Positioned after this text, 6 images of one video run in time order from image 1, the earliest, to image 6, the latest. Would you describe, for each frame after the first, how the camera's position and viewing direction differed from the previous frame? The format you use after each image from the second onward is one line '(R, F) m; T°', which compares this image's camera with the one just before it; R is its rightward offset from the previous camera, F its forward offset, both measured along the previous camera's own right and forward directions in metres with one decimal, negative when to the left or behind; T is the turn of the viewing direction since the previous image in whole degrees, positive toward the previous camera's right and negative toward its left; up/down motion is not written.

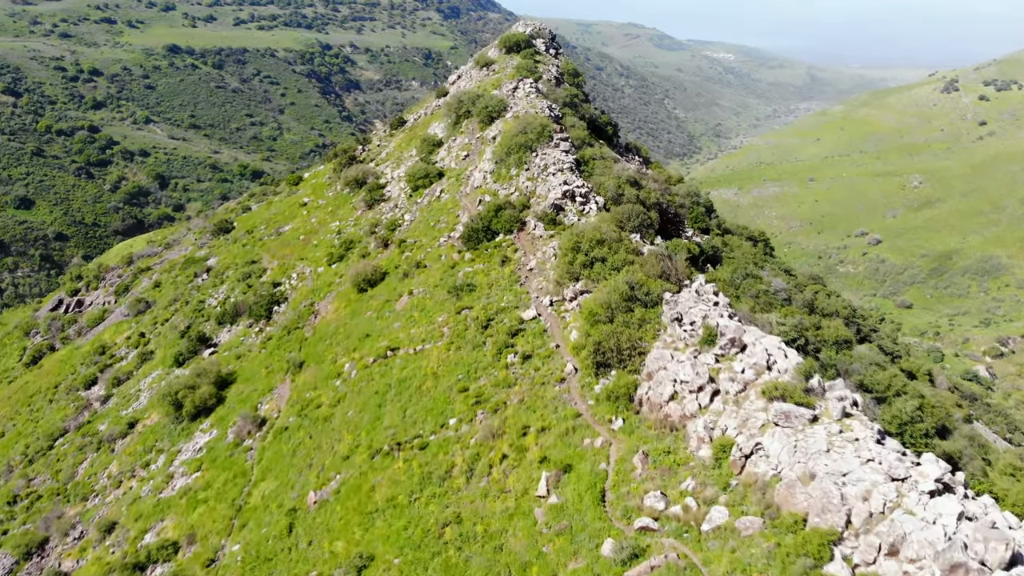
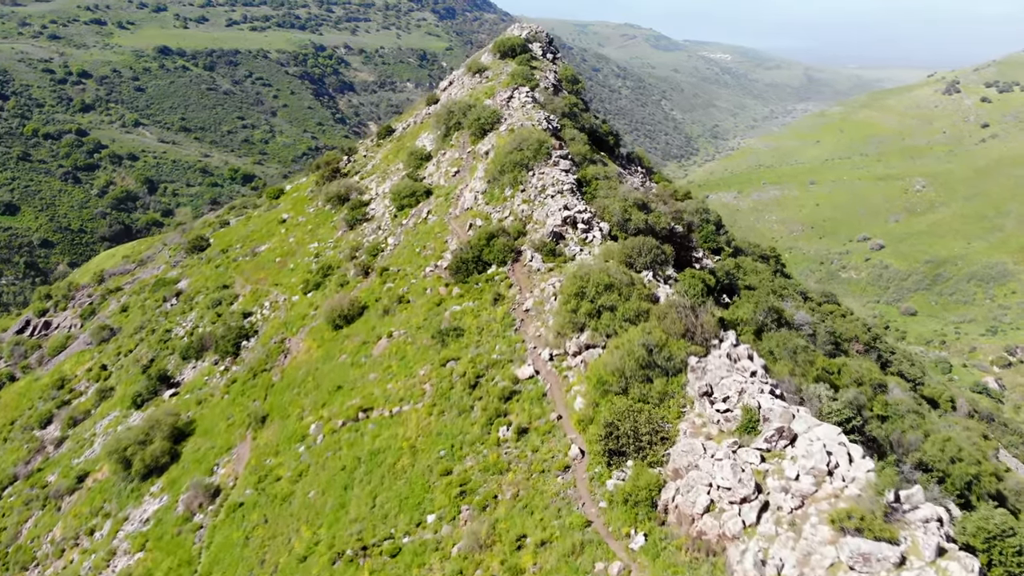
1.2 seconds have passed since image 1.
(+0.1, +4.5) m; 0°
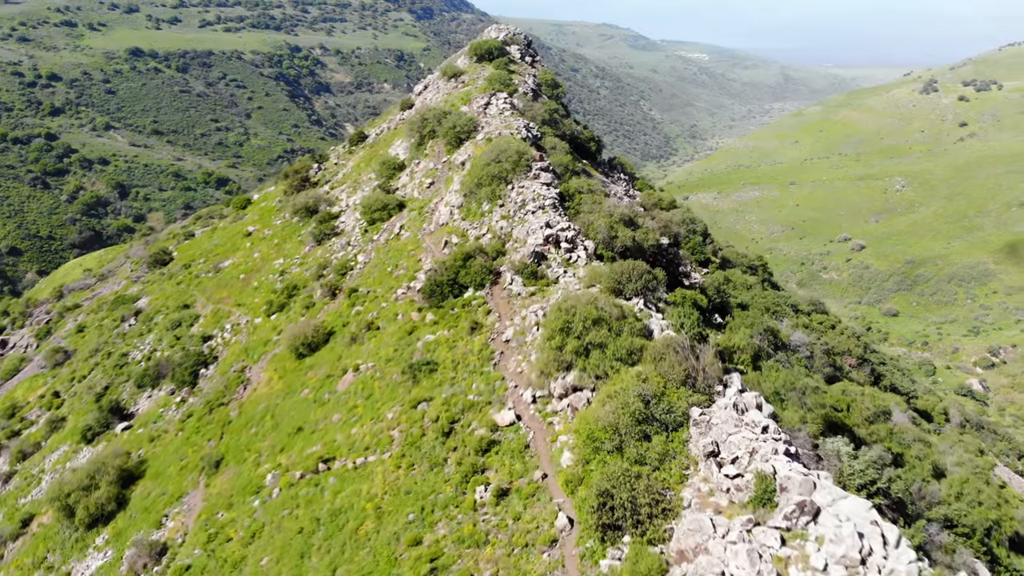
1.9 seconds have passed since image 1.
(+0.1, +2.7) m; +1°
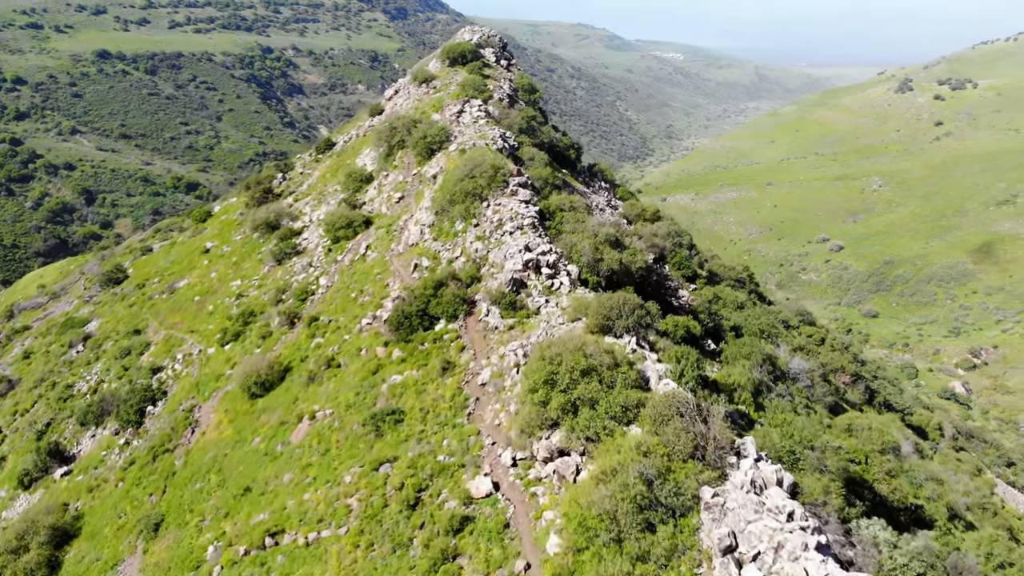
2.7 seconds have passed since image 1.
(+0.1, +3.1) m; +1°
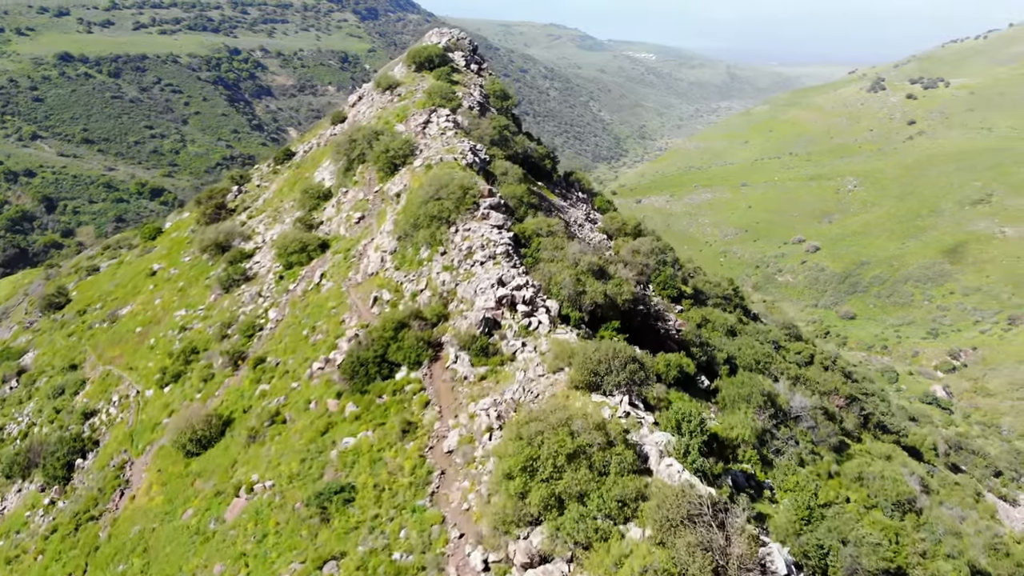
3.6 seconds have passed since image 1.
(+0.1, +3.6) m; +2°
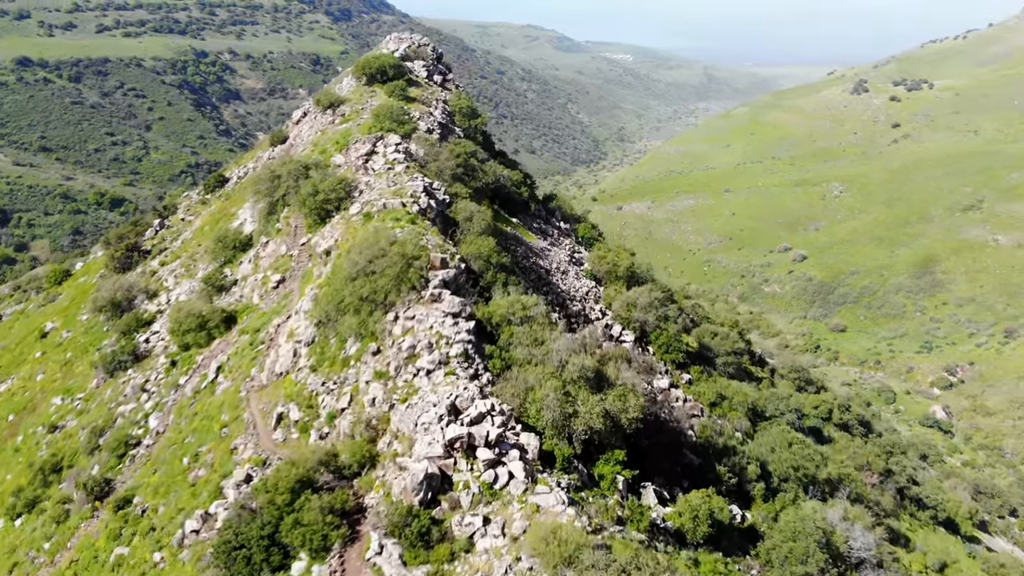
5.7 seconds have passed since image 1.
(+0.5, +8.6) m; +1°
